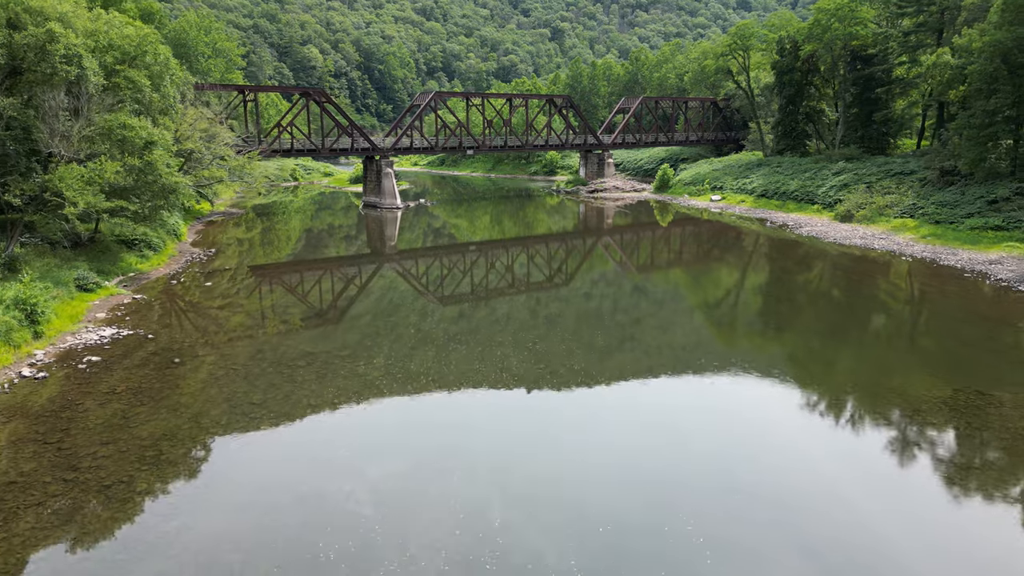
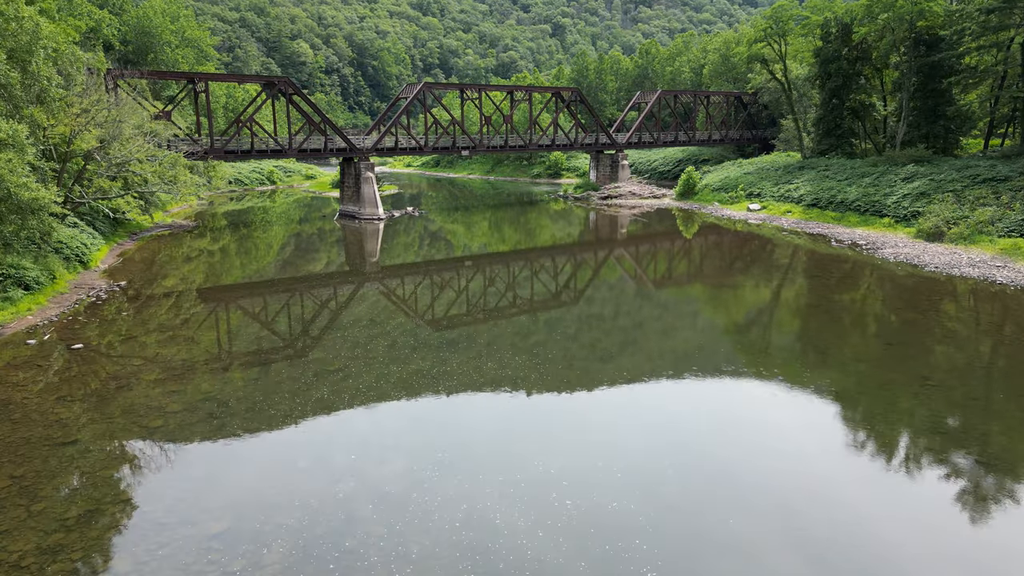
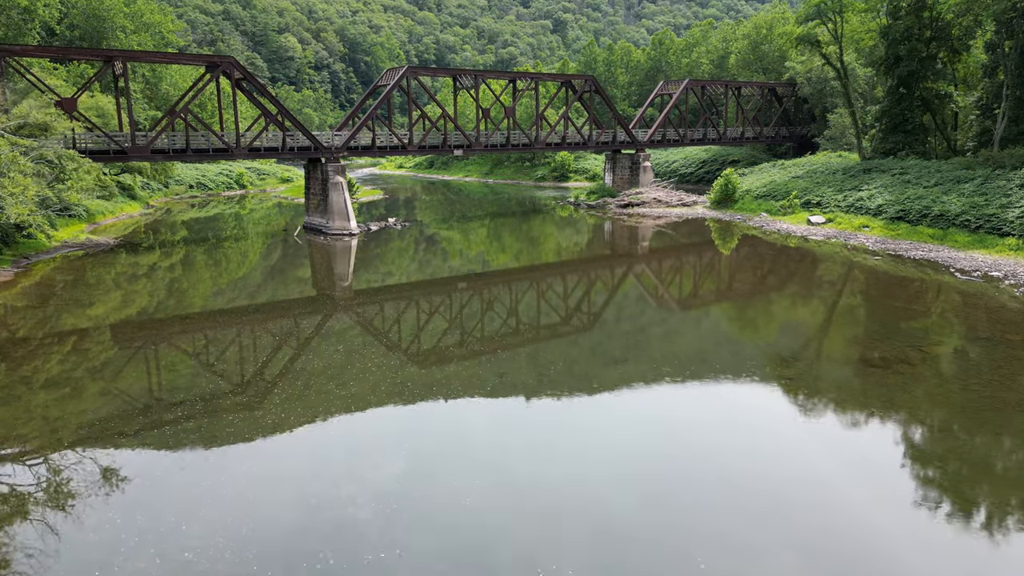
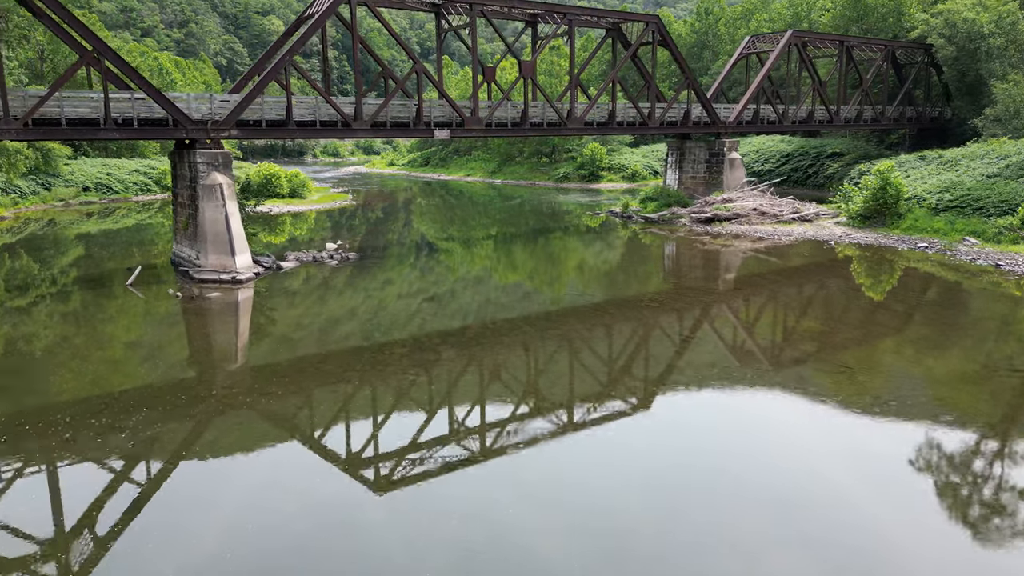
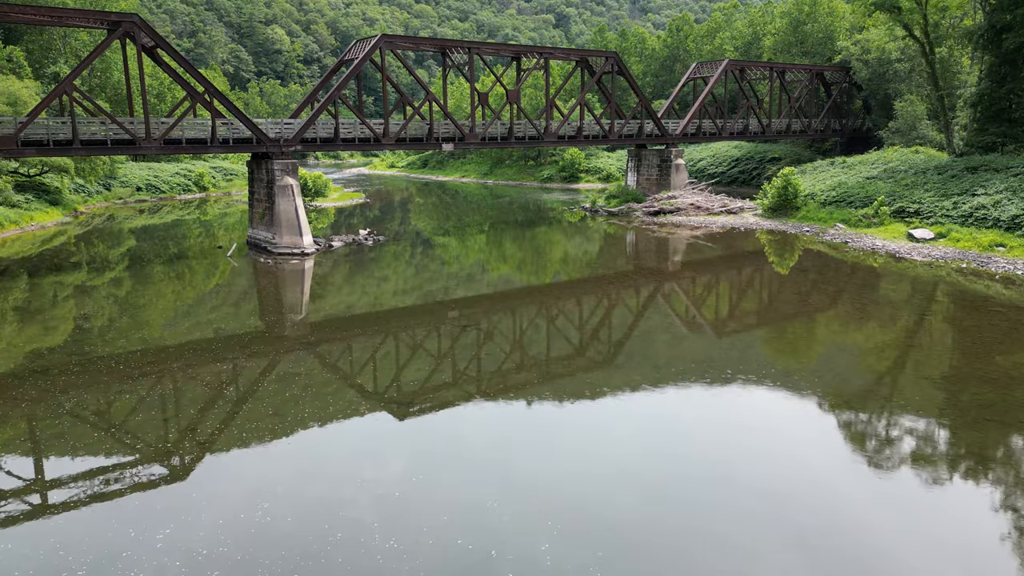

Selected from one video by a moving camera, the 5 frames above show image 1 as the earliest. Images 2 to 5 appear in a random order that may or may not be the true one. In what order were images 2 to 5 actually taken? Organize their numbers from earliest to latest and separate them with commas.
2, 3, 5, 4
